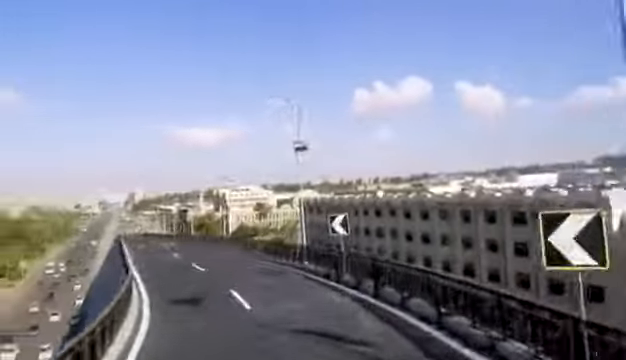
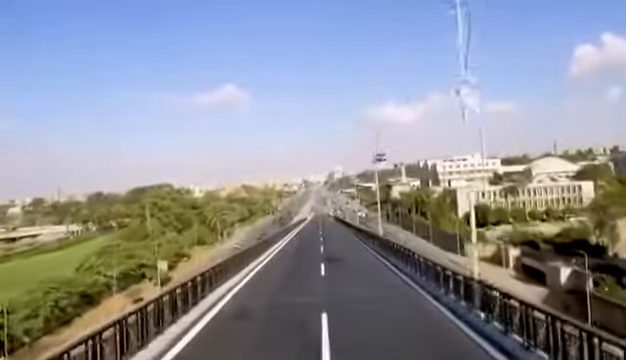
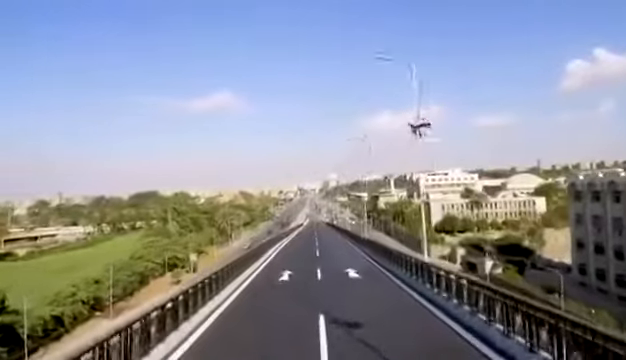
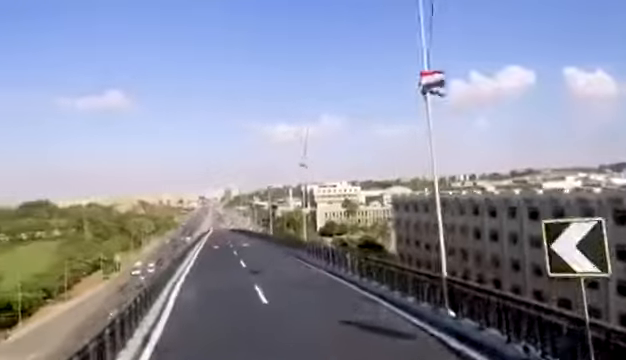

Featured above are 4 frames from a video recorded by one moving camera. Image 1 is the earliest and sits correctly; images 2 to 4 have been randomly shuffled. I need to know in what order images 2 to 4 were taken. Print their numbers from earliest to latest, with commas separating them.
4, 3, 2
